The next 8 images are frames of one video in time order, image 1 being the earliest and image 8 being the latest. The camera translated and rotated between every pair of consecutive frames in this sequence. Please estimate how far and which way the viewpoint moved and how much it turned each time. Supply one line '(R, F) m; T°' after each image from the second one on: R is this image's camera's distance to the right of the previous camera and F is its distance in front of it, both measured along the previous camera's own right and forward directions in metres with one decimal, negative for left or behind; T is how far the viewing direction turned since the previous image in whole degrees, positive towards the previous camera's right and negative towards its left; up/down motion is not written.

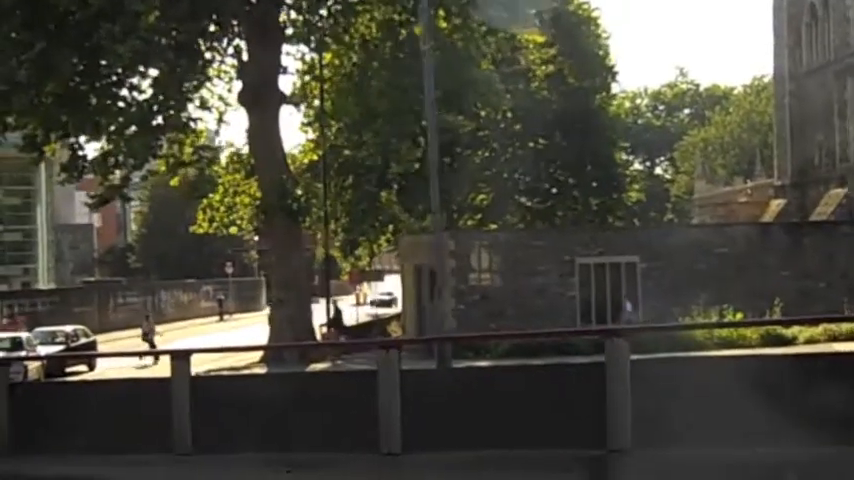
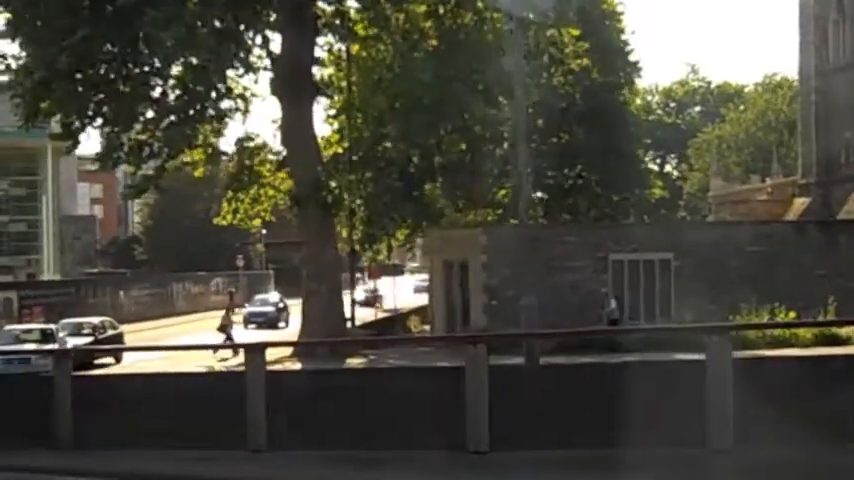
(-1.0, +0.4) m; 0°
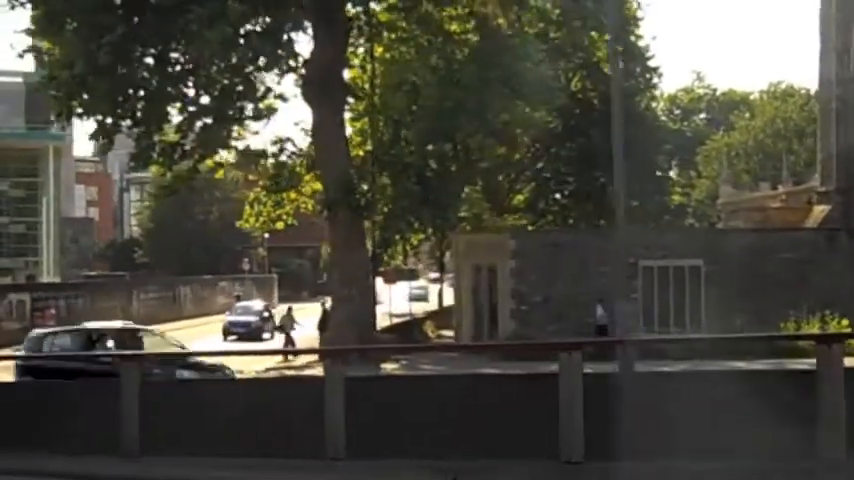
(-1.0, +0.4) m; +1°
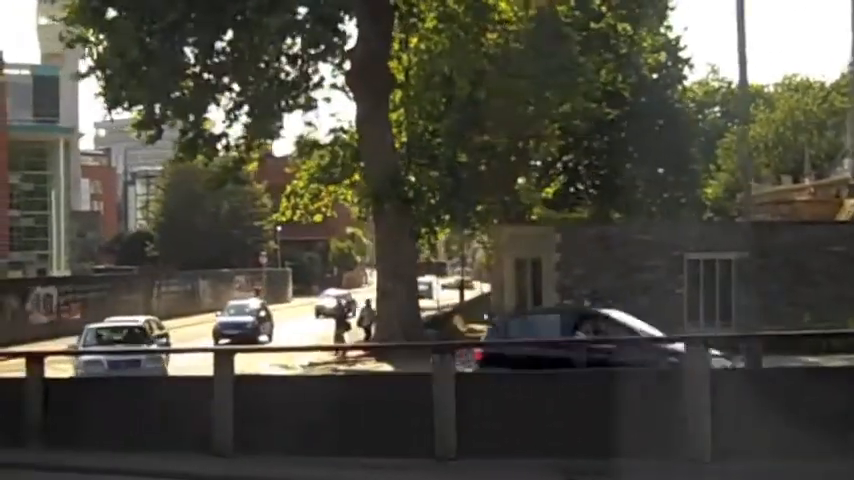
(-1.2, +0.5) m; 0°
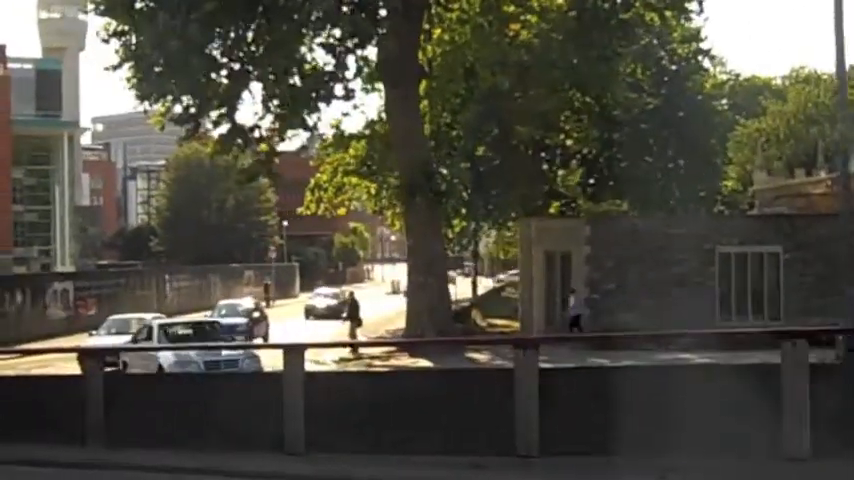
(-0.9, +0.3) m; 0°
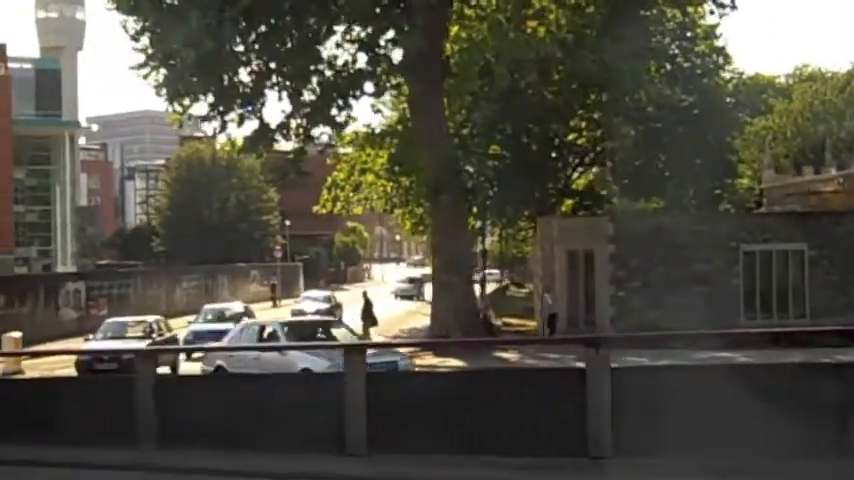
(-0.8, +0.3) m; 0°
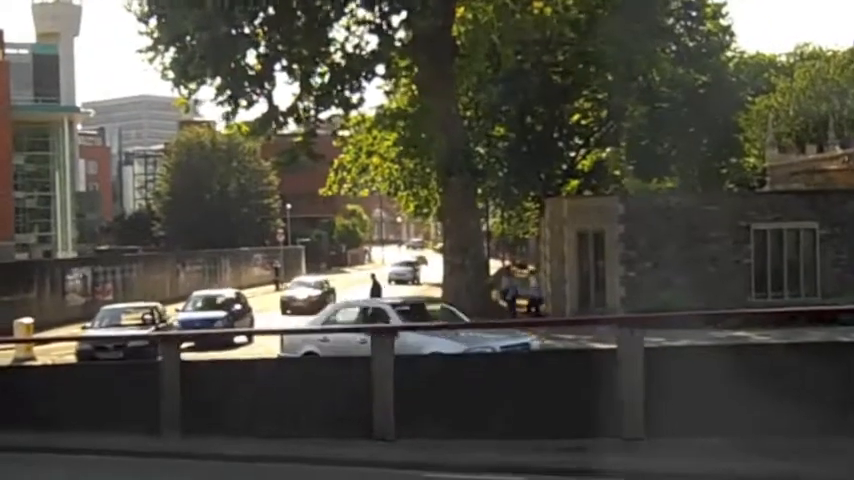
(-0.3, +0.1) m; 0°
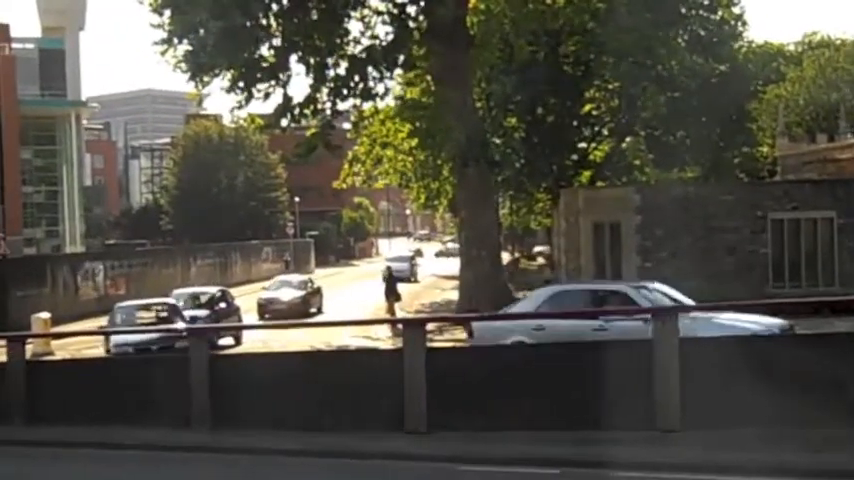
(-0.3, +0.1) m; 0°
